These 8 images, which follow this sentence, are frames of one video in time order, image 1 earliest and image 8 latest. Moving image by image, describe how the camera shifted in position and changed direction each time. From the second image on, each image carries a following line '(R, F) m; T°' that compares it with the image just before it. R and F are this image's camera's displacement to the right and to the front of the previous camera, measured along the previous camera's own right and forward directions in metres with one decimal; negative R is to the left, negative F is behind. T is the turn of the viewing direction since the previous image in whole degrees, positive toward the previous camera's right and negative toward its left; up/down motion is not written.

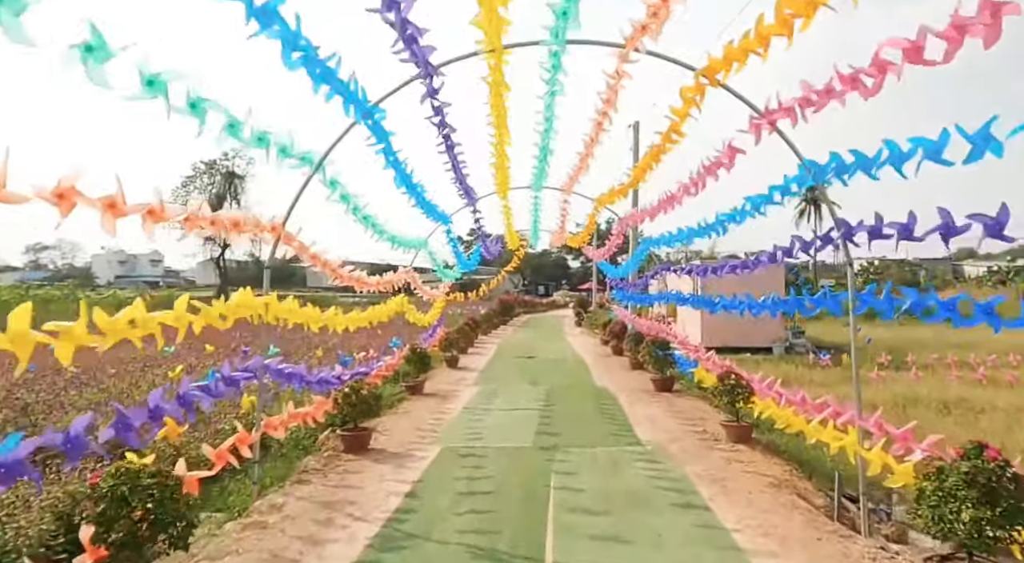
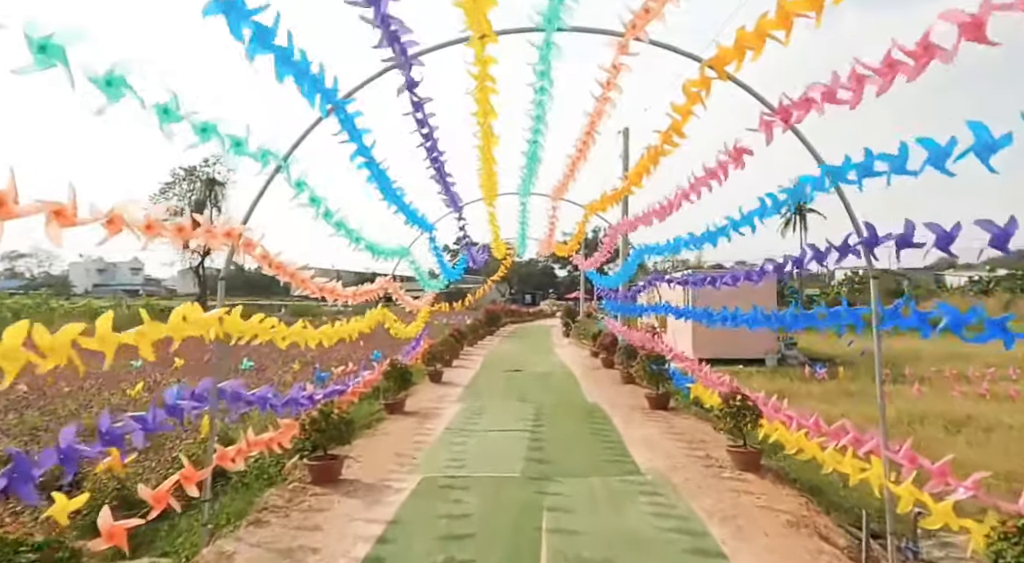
(0.0, +0.5) m; +1°
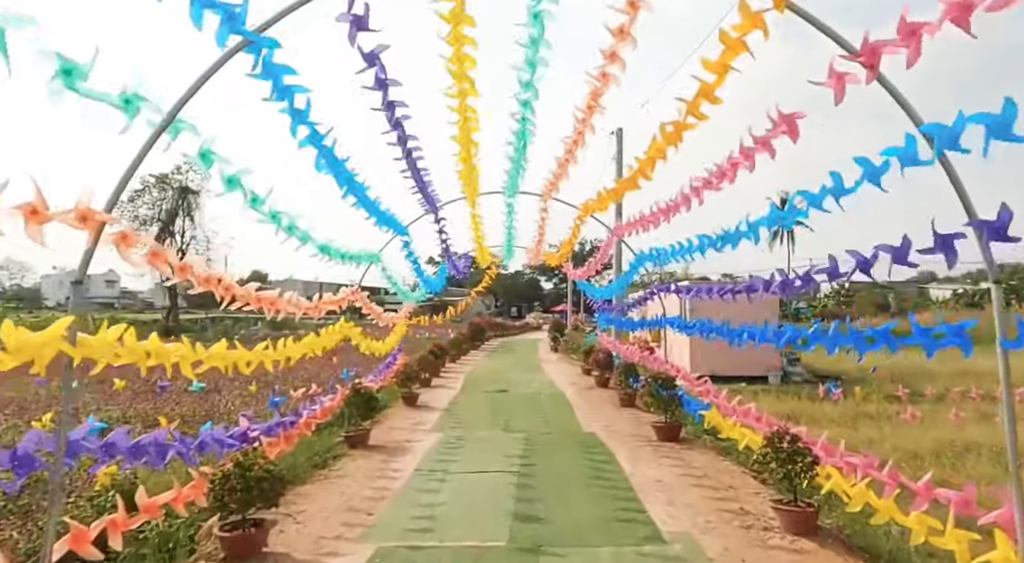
(0.0, +1.3) m; +1°
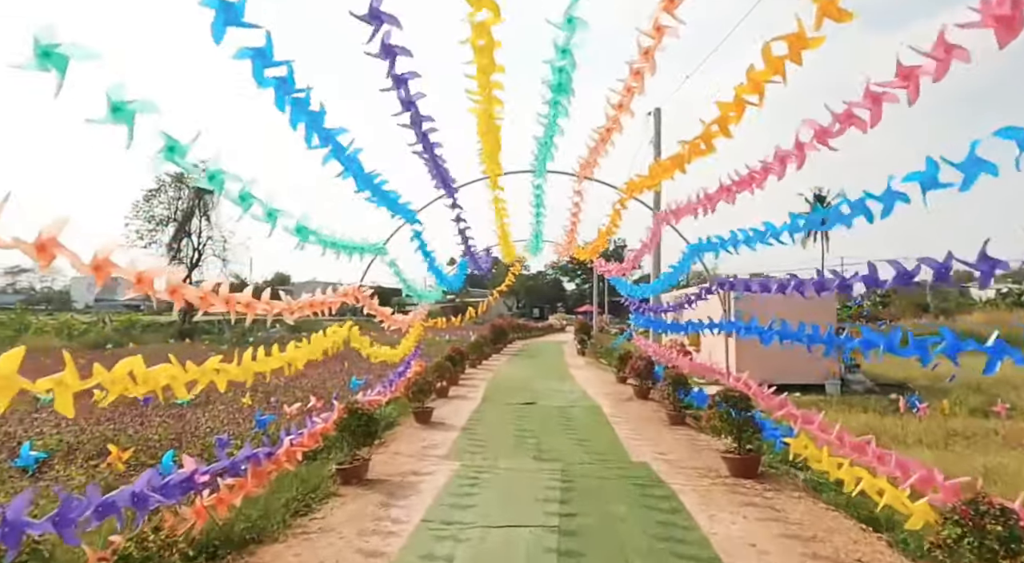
(-0.1, +1.5) m; -2°
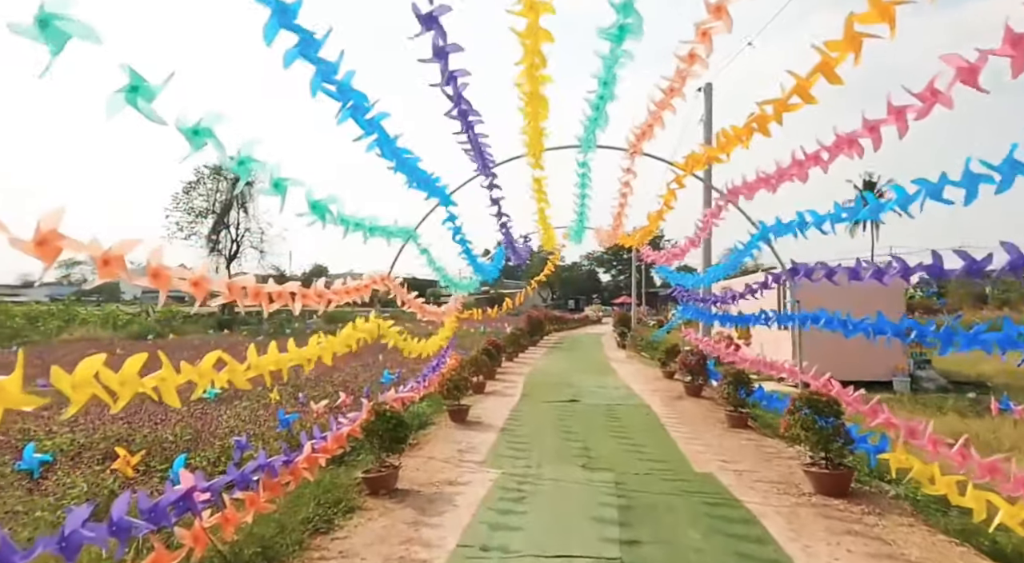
(-0.1, +0.7) m; -3°
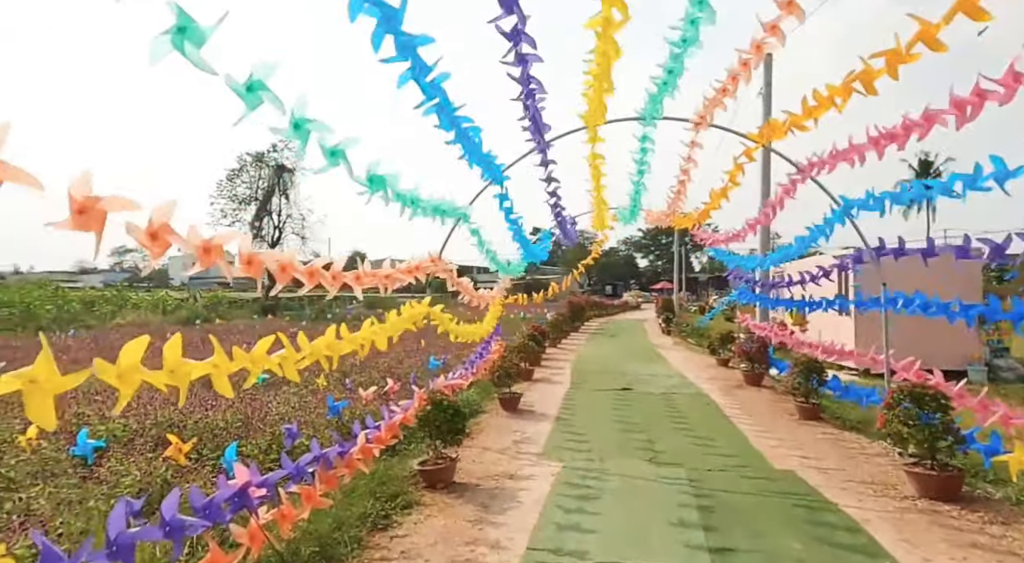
(-0.2, +0.4) m; -3°
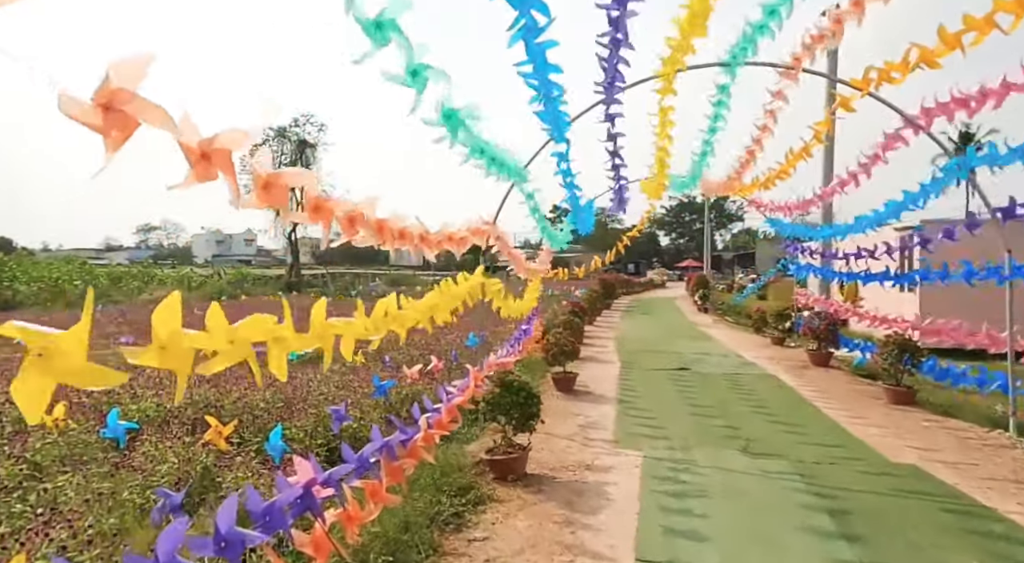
(-0.4, +0.6) m; -2°
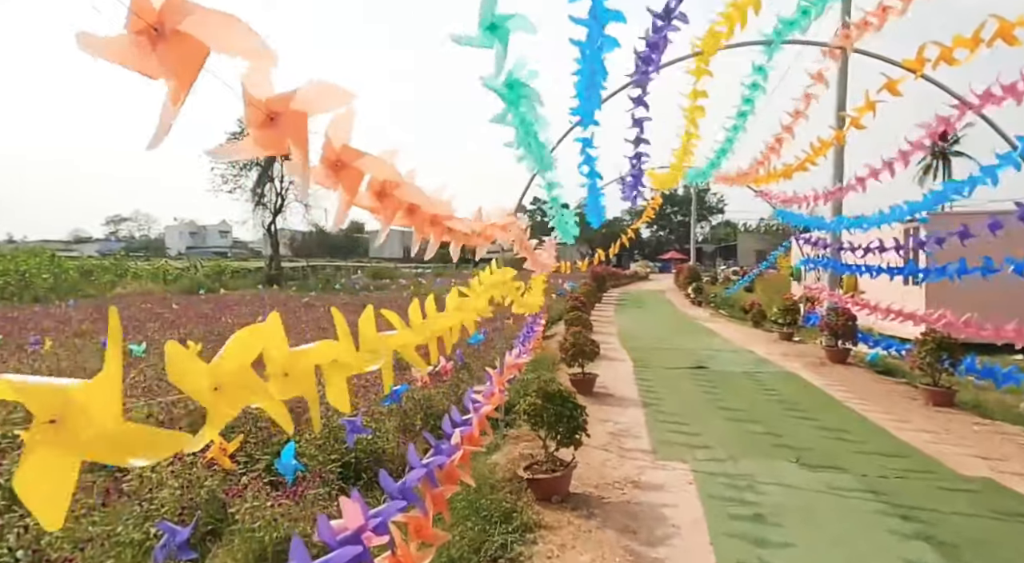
(-0.4, +0.5) m; +2°
